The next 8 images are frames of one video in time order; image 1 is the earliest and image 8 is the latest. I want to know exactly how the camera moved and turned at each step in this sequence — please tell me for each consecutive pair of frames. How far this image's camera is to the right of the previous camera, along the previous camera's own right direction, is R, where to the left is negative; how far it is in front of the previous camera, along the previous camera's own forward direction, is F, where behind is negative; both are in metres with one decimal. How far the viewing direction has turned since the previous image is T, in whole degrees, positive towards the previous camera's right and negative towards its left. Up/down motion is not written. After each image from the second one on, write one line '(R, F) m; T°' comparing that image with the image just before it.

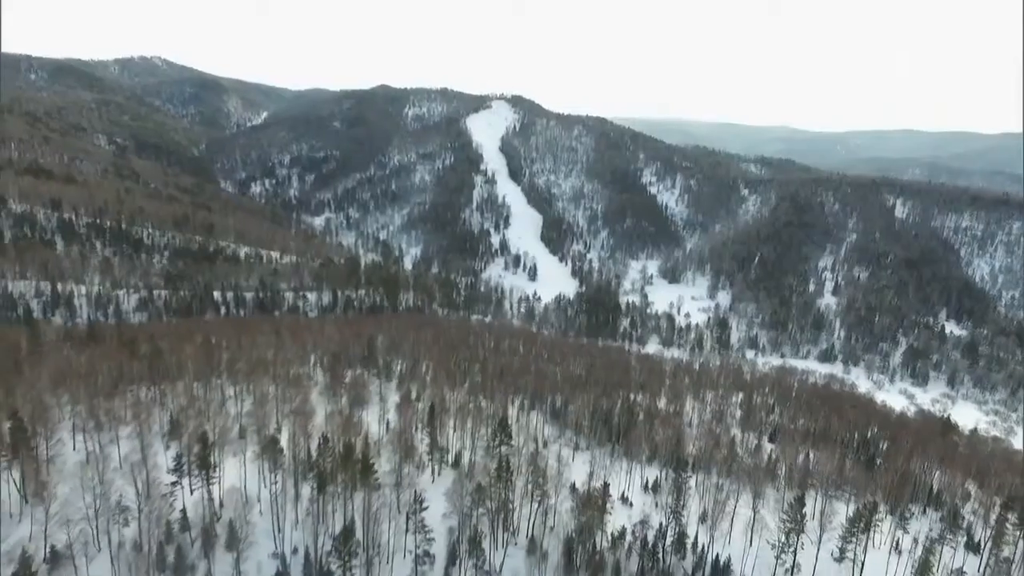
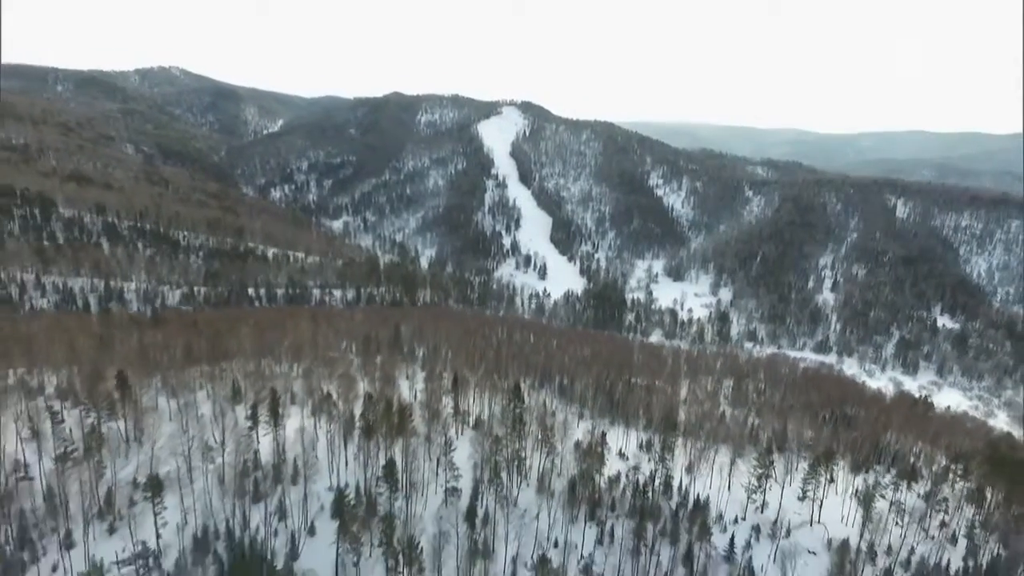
(-0.1, -5.1) m; -1°
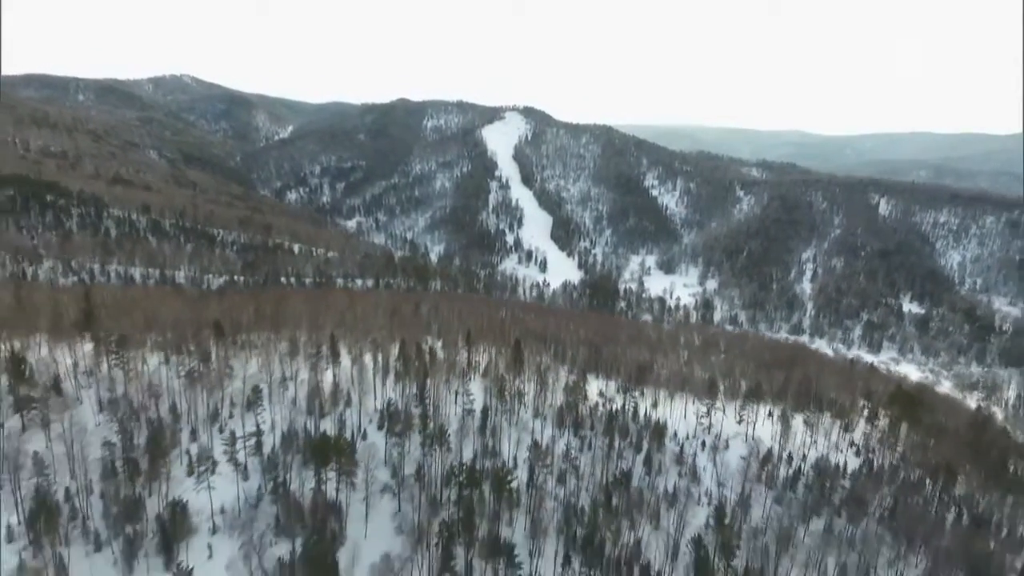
(+0.2, -9.1) m; 0°
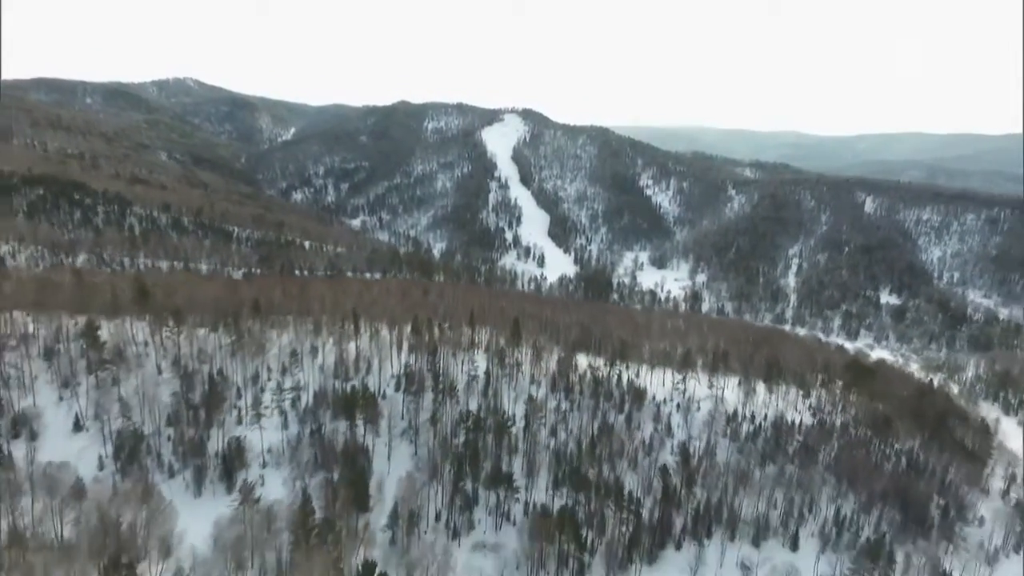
(0.0, -5.7) m; 0°
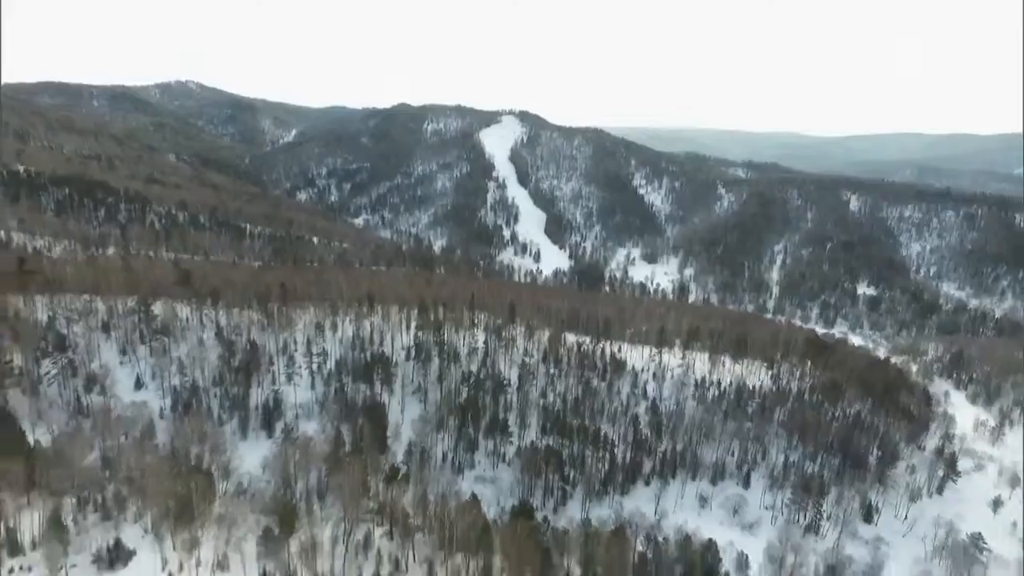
(+0.3, -6.1) m; 0°
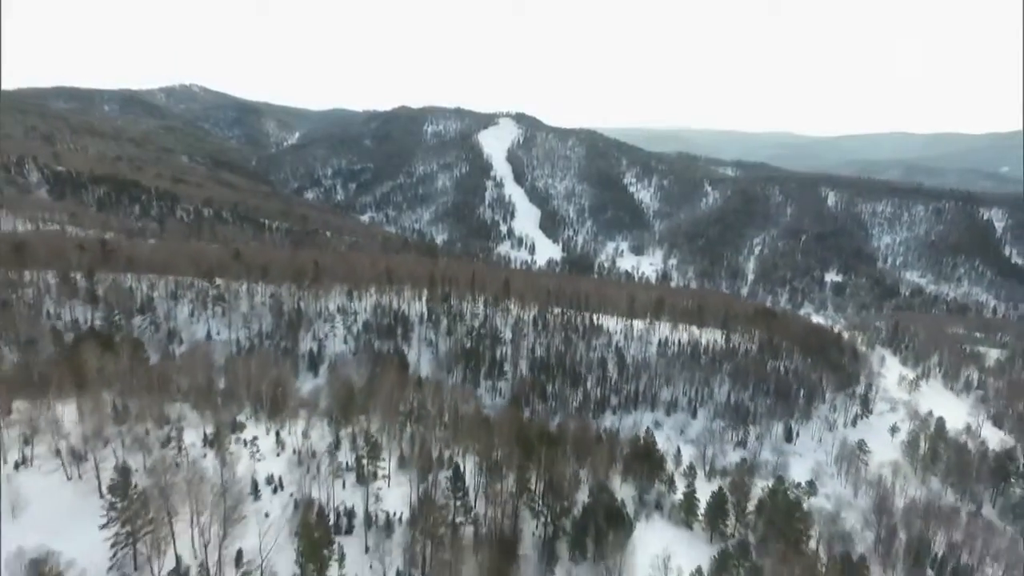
(+0.3, -10.1) m; 0°
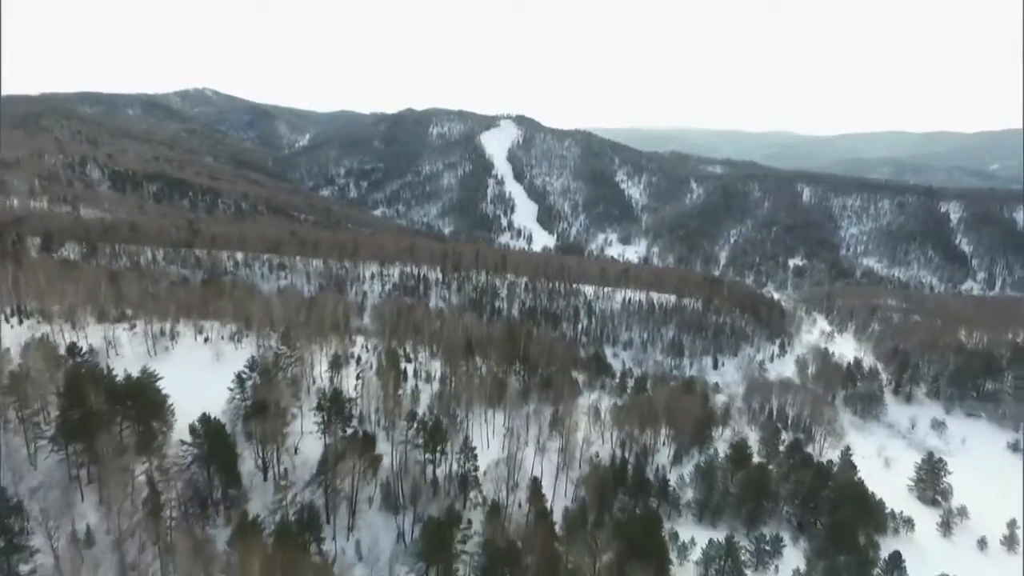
(+0.8, -16.1) m; 0°
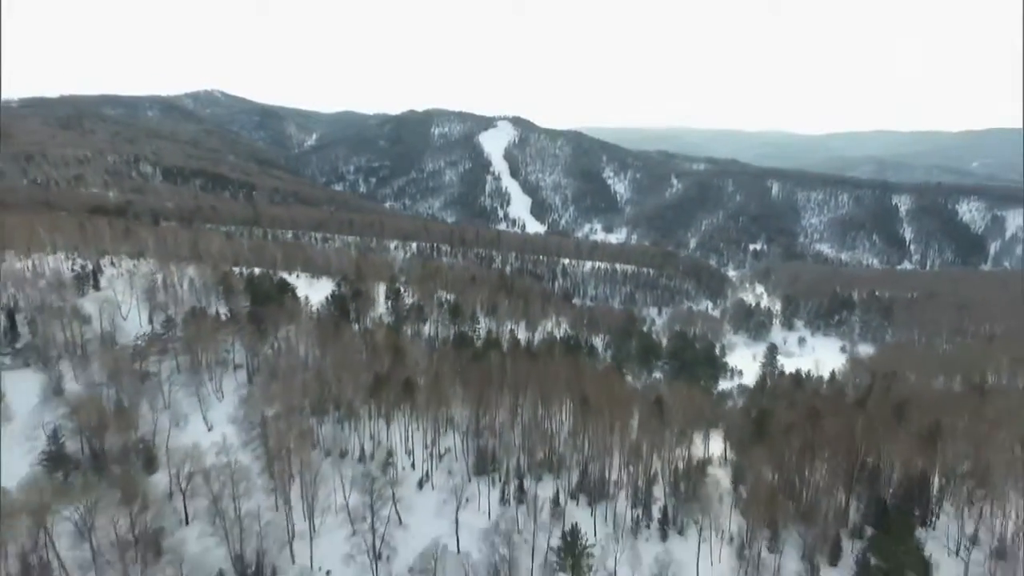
(+0.8, -19.9) m; 0°
